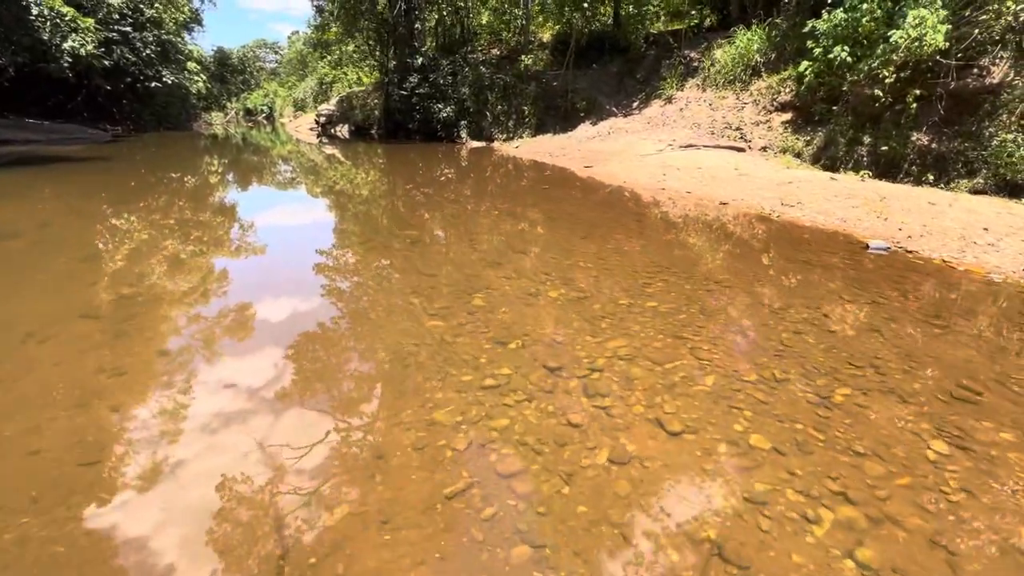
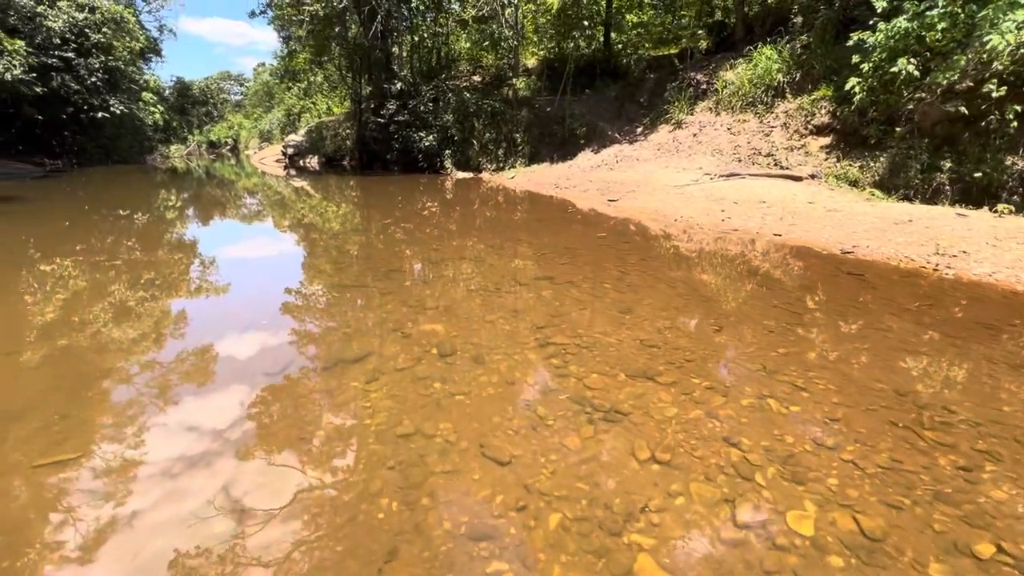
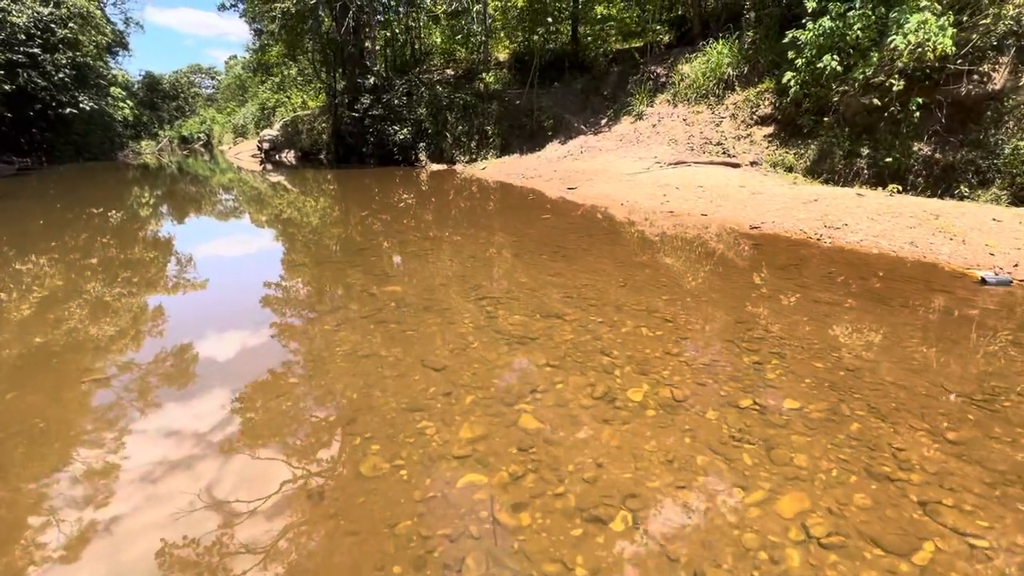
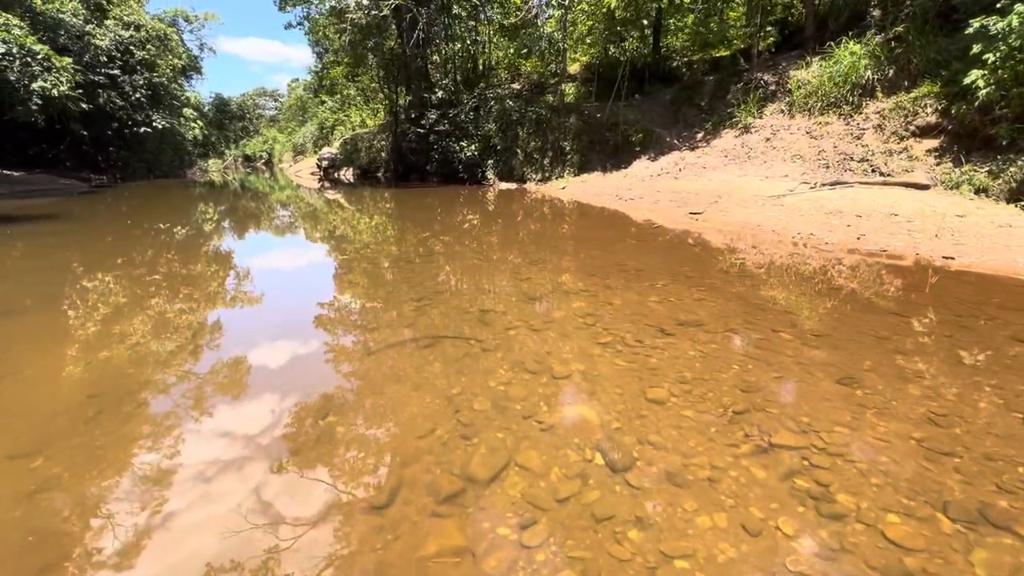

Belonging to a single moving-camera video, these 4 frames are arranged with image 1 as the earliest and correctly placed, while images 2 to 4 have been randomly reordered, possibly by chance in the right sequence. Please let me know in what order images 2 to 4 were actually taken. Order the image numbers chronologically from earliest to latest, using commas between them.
3, 2, 4
